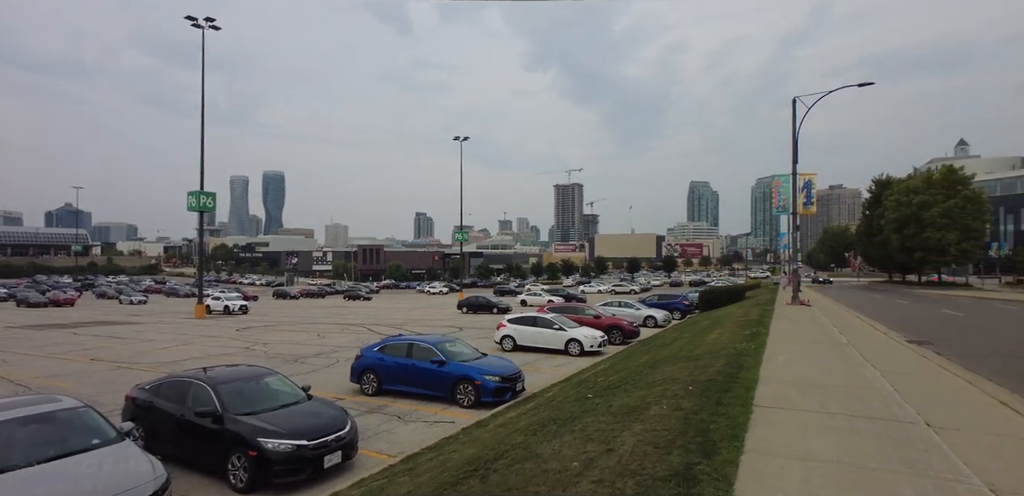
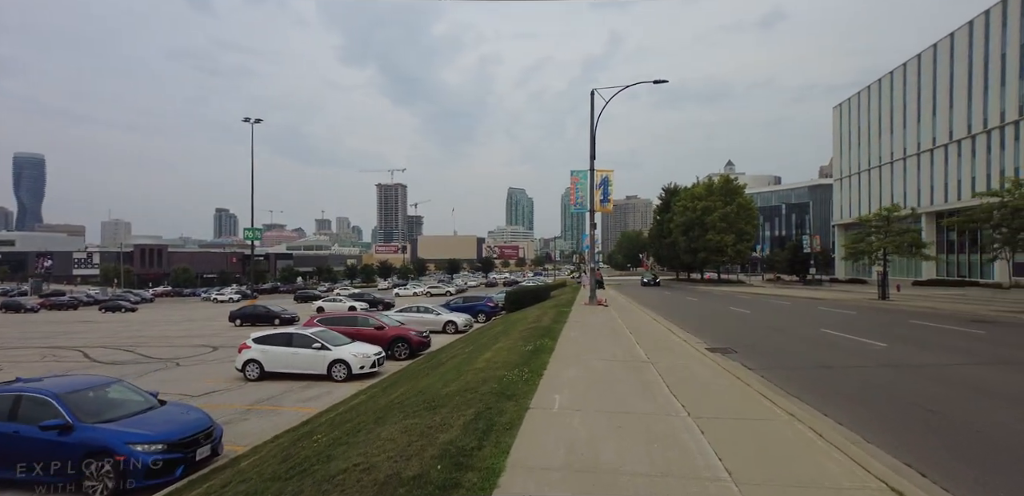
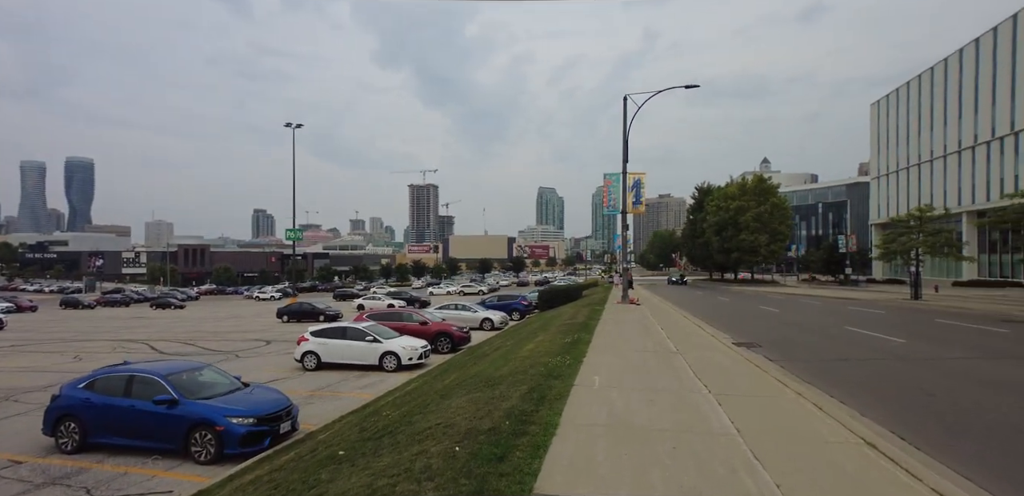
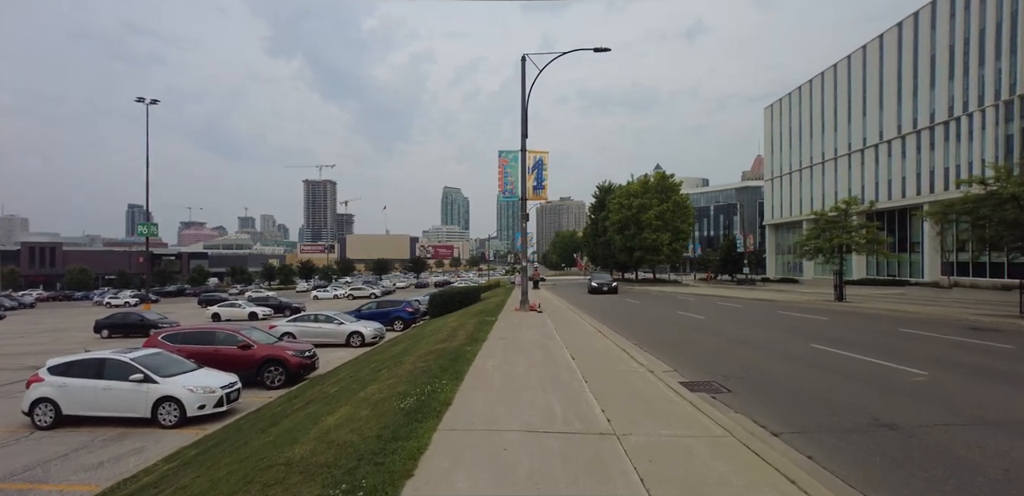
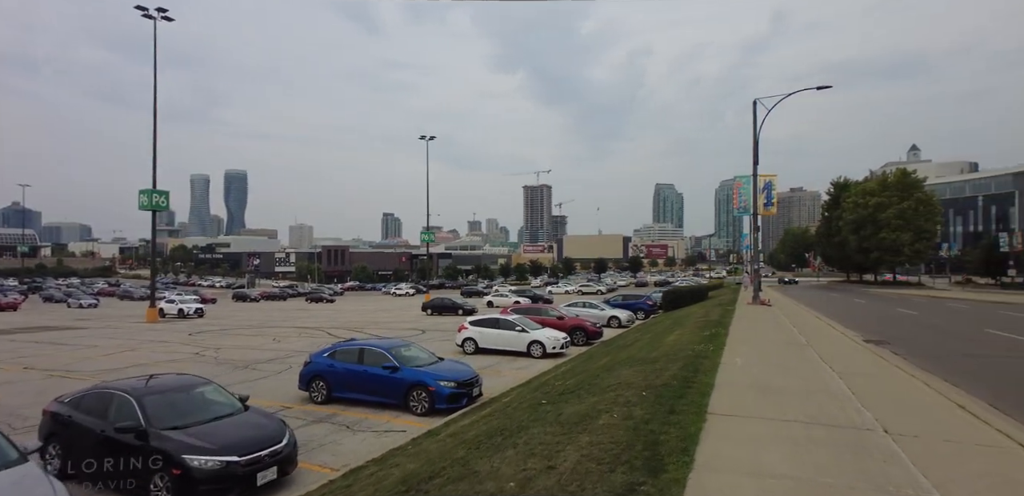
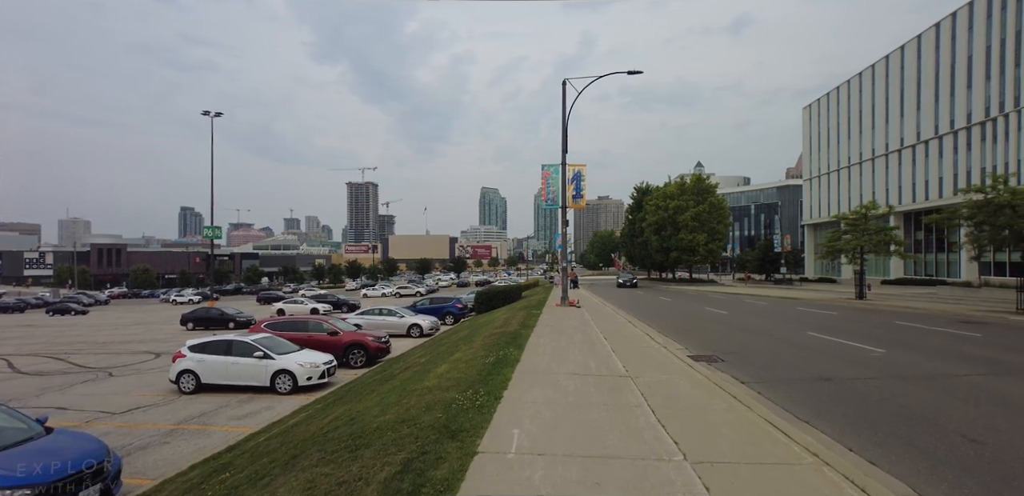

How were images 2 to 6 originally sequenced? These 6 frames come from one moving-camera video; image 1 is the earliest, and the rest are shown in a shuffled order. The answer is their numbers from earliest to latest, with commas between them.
5, 3, 2, 6, 4
